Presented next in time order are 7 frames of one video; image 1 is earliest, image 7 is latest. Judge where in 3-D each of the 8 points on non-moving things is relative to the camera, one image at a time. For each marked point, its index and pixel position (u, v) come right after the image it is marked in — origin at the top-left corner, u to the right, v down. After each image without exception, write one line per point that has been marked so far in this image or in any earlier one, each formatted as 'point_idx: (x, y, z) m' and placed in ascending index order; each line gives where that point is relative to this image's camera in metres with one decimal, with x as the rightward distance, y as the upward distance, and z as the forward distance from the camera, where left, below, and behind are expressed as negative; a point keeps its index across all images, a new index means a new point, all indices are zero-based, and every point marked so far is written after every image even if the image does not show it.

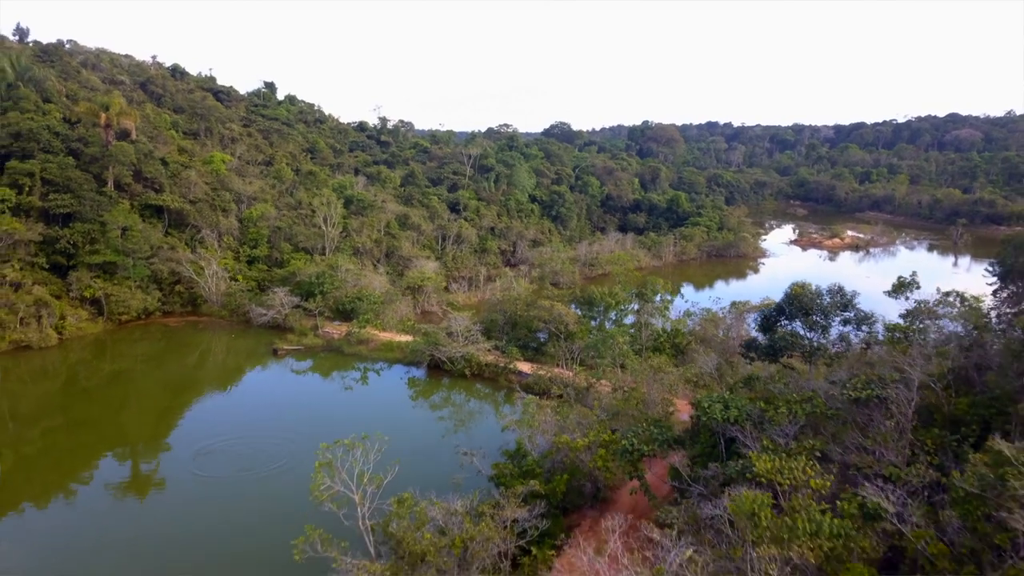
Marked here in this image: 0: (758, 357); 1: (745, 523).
0: (+3.3, -1.1, +11.0) m
1: (+1.6, -1.6, +4.9) m
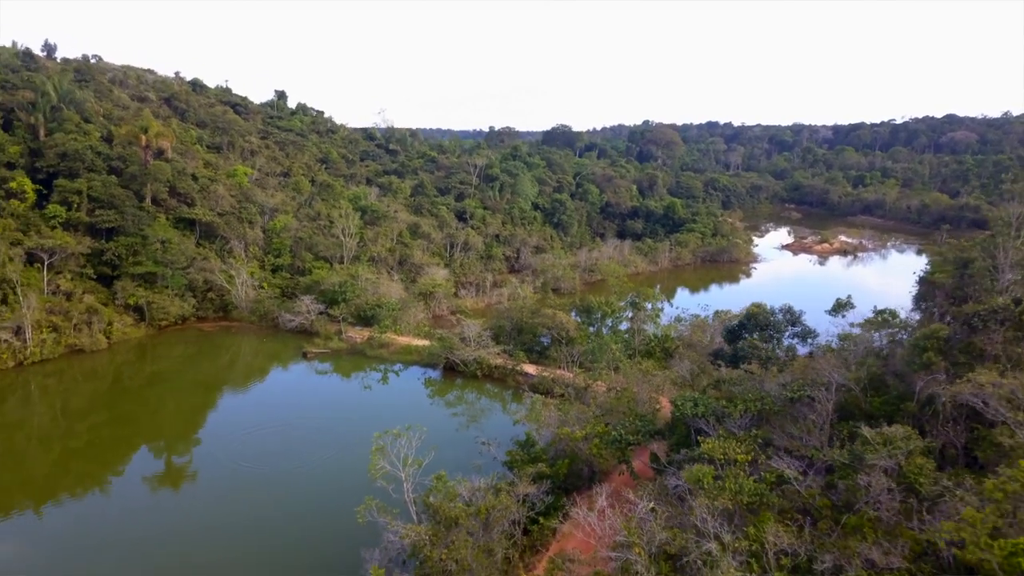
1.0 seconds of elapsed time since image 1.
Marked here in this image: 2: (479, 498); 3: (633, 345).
0: (+3.5, -1.4, +13.0) m
1: (+1.7, -1.9, +6.9) m
2: (-0.4, -2.6, +9.2) m
3: (+3.1, -1.4, +18.4) m
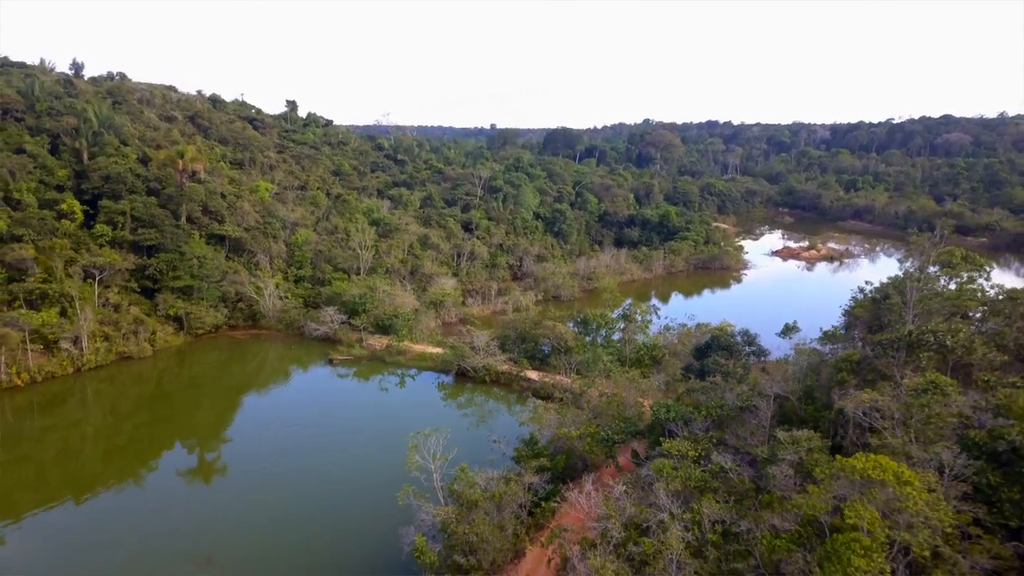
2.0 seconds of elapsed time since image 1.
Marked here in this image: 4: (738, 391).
0: (+3.6, -1.8, +15.3) m
1: (+1.9, -2.4, +9.2) m
2: (-0.3, -3.1, +11.5) m
3: (+3.2, -1.8, +20.7) m
4: (+3.7, -1.6, +12.1) m
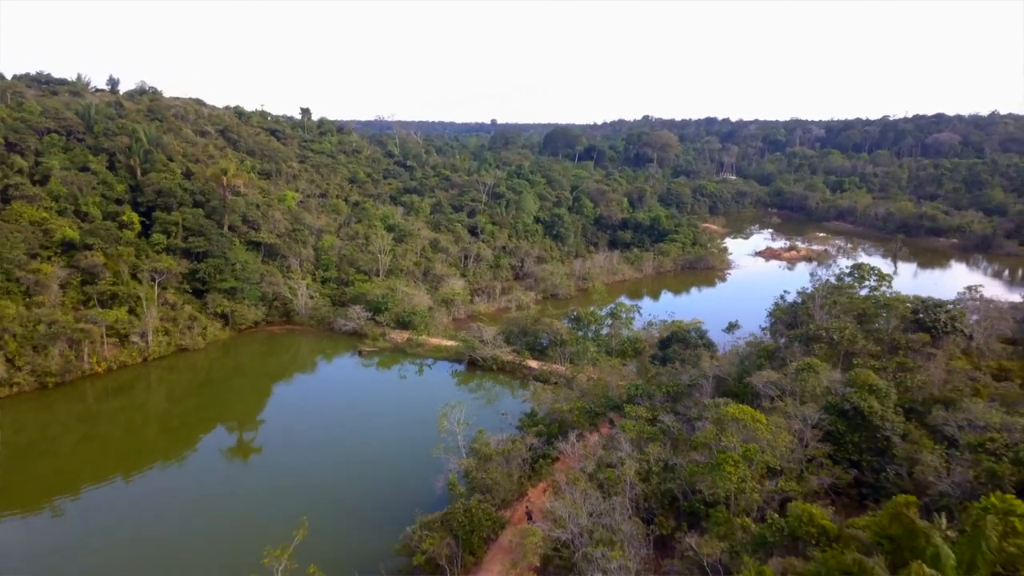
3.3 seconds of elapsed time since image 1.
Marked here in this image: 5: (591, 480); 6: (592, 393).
0: (+3.7, -1.9, +19.0) m
1: (+2.0, -2.5, +12.9) m
2: (-0.2, -3.2, +15.2) m
3: (+3.3, -1.9, +24.4) m
4: (+3.8, -1.8, +15.8) m
5: (+1.2, -3.0, +11.5) m
6: (+2.0, -2.6, +17.9) m
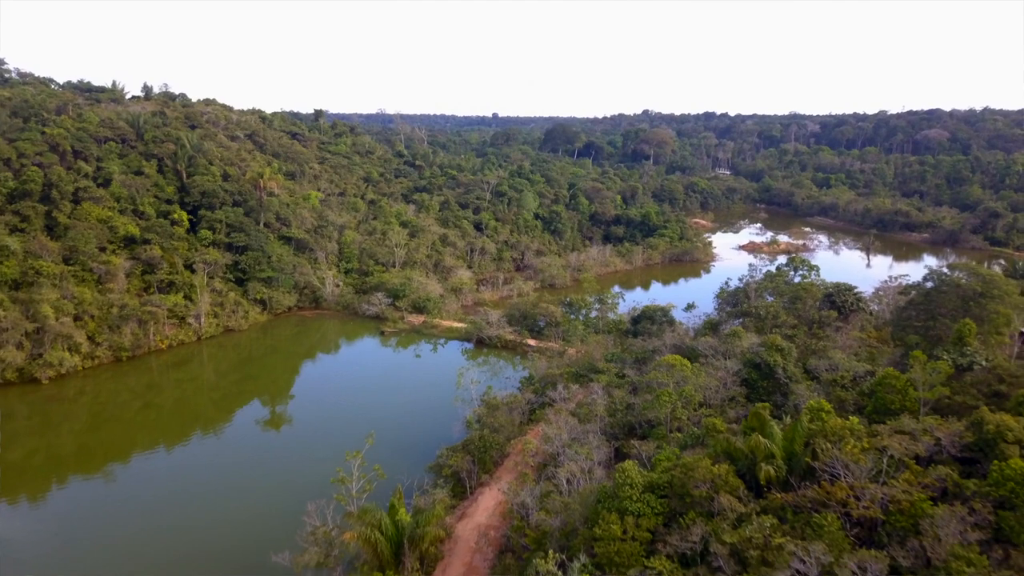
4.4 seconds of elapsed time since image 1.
0: (+3.8, -1.6, +23.2) m
1: (+2.0, -2.2, +17.0) m
2: (-0.1, -2.9, +19.4) m
3: (+3.4, -1.5, +28.6) m
4: (+3.9, -1.5, +20.0) m
5: (+1.3, -2.7, +15.7) m
6: (+2.0, -2.2, +22.0) m
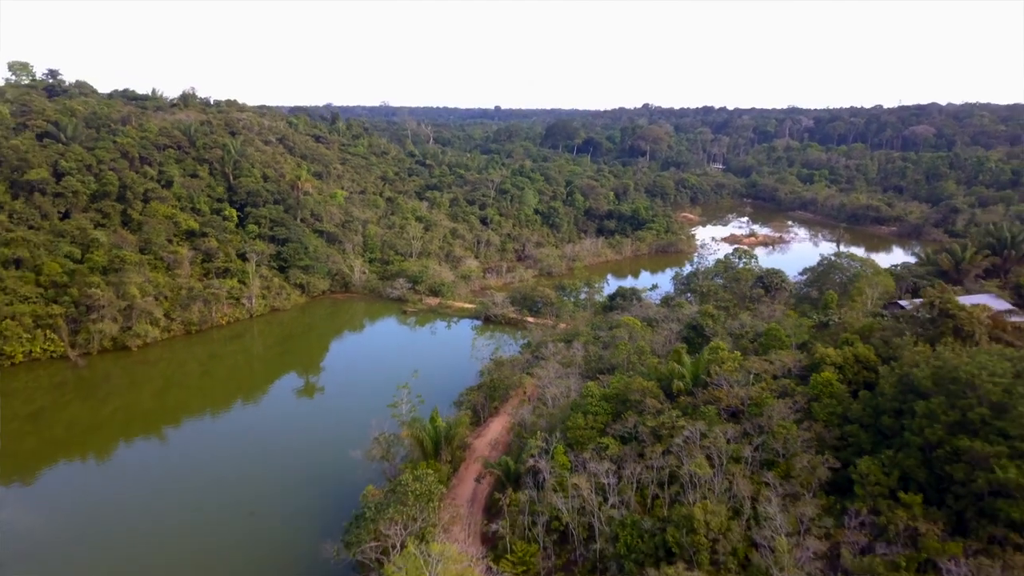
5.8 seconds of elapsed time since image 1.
0: (+3.8, -1.0, +28.7) m
1: (+2.1, -1.7, +22.6) m
2: (0.0, -2.4, +25.0) m
3: (+3.5, -0.8, +34.1) m
4: (+3.9, -0.9, +25.5) m
5: (+1.4, -2.2, +21.2) m
6: (+2.1, -1.6, +27.6) m
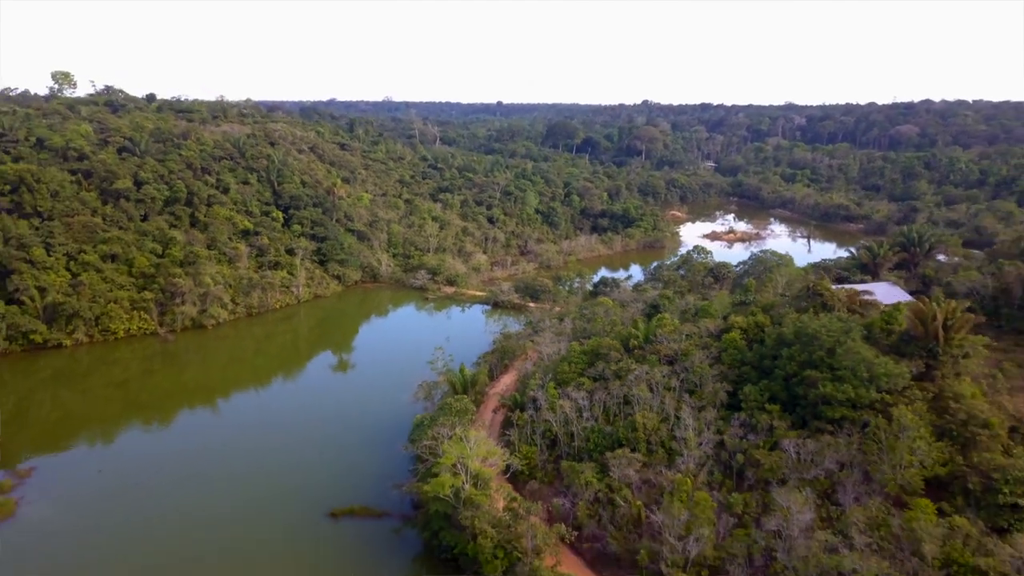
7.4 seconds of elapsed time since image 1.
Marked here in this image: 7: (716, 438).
0: (+4.1, -0.5, +35.5) m
1: (+2.3, -1.2, +29.4) m
2: (+0.2, -1.9, +31.8) m
3: (+3.7, -0.3, +40.9) m
4: (+4.2, -0.4, +32.3) m
5: (+1.6, -1.7, +28.1) m
6: (+2.3, -1.1, +34.4) m
7: (+5.2, -3.8, +18.5) m
